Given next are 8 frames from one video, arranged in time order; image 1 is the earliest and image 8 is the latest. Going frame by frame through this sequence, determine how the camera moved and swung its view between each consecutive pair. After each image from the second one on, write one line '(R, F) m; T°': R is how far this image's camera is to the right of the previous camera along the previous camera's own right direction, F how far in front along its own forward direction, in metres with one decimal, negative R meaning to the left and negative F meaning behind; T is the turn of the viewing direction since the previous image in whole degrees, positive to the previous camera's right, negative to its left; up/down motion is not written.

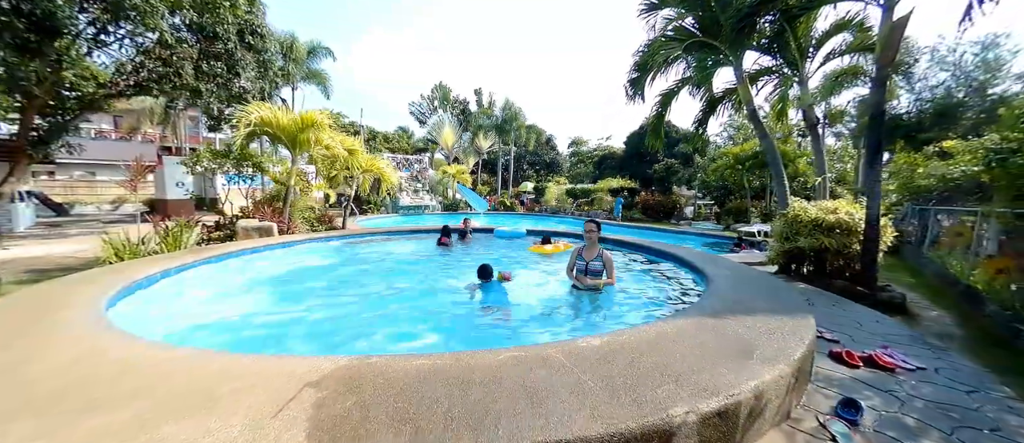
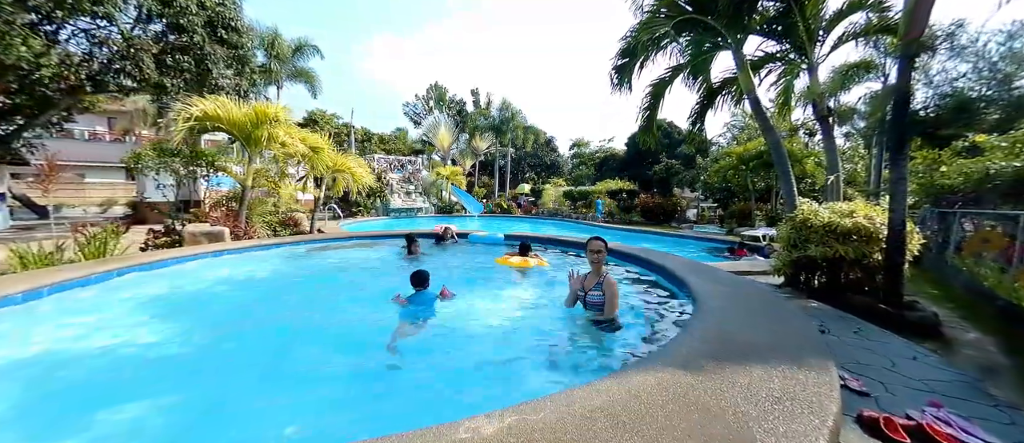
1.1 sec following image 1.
(+0.6, +0.8) m; -1°
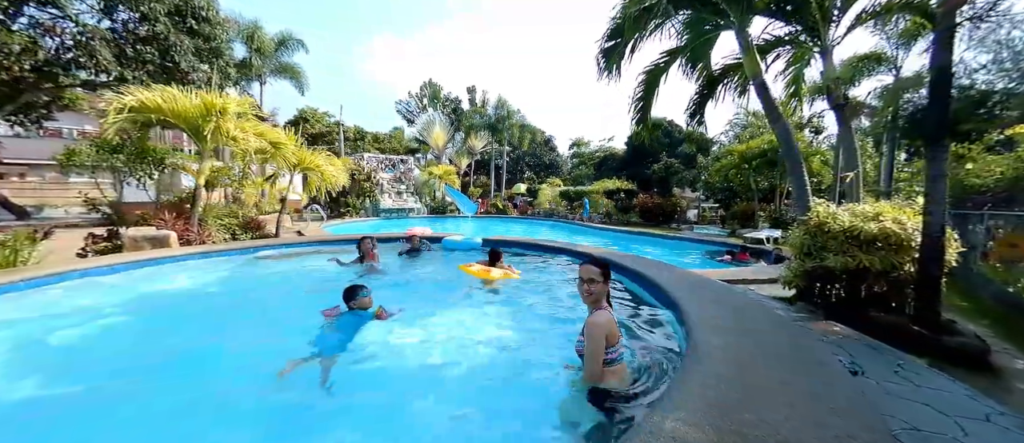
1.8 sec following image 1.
(+0.4, +0.7) m; 0°
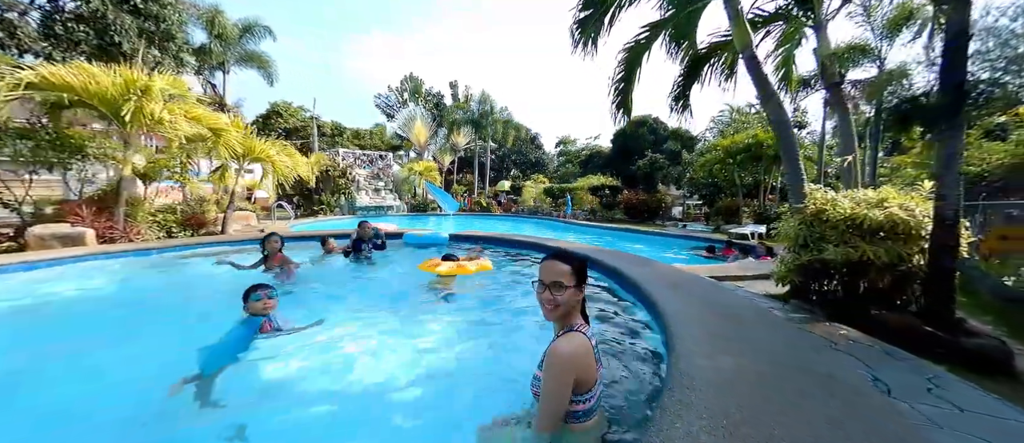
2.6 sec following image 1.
(+0.3, +0.6) m; +2°
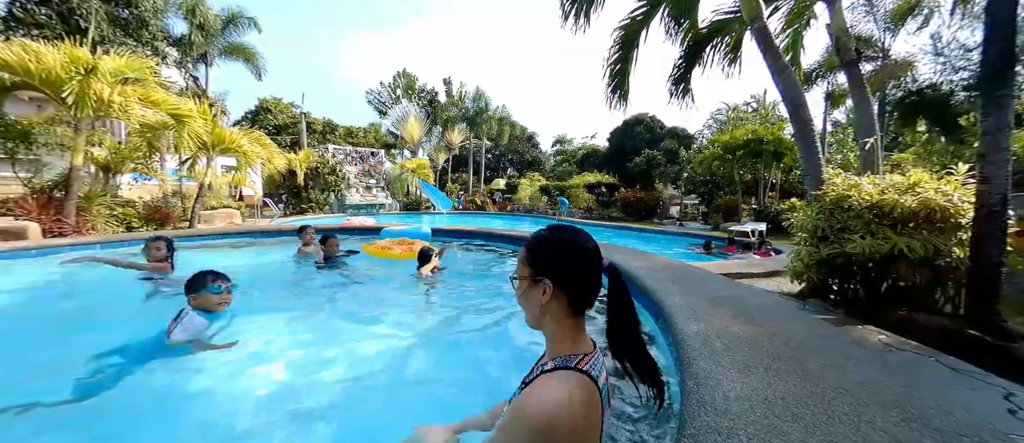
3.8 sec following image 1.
(+0.1, +0.5) m; 0°
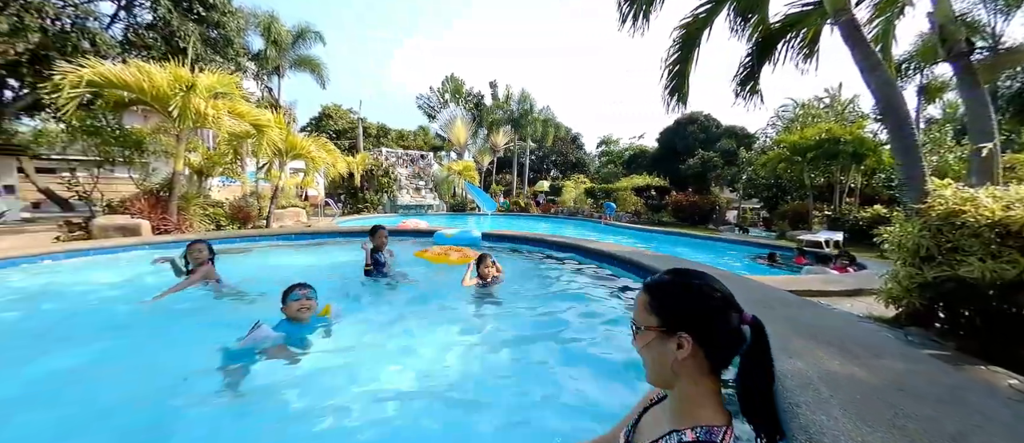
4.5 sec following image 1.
(-0.2, 0.0) m; -7°
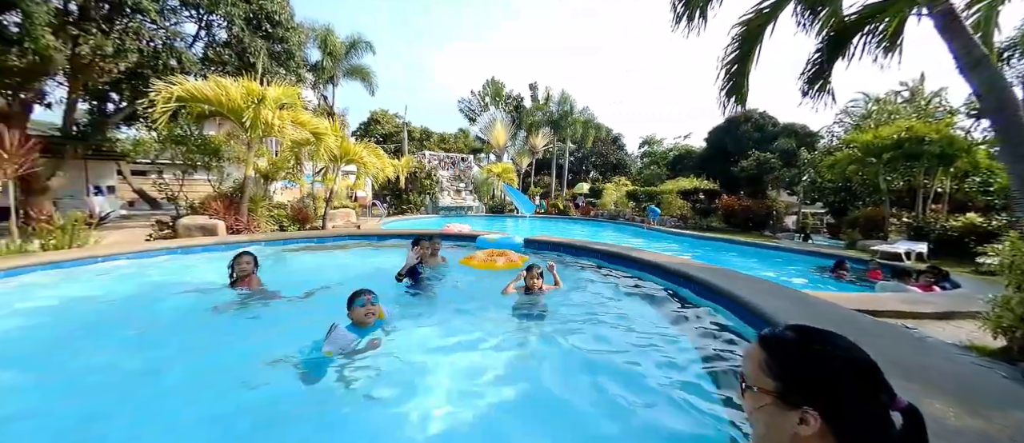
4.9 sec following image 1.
(-0.1, 0.0) m; -6°
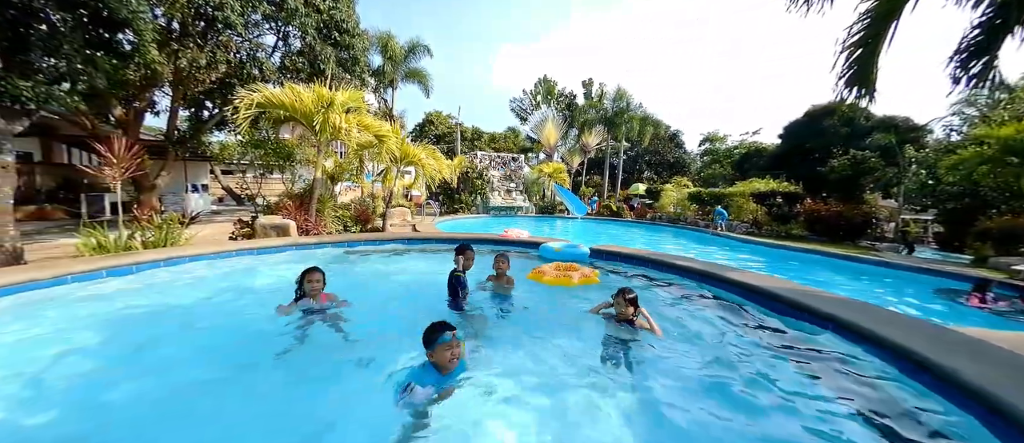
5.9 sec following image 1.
(-0.2, +0.3) m; -8°
